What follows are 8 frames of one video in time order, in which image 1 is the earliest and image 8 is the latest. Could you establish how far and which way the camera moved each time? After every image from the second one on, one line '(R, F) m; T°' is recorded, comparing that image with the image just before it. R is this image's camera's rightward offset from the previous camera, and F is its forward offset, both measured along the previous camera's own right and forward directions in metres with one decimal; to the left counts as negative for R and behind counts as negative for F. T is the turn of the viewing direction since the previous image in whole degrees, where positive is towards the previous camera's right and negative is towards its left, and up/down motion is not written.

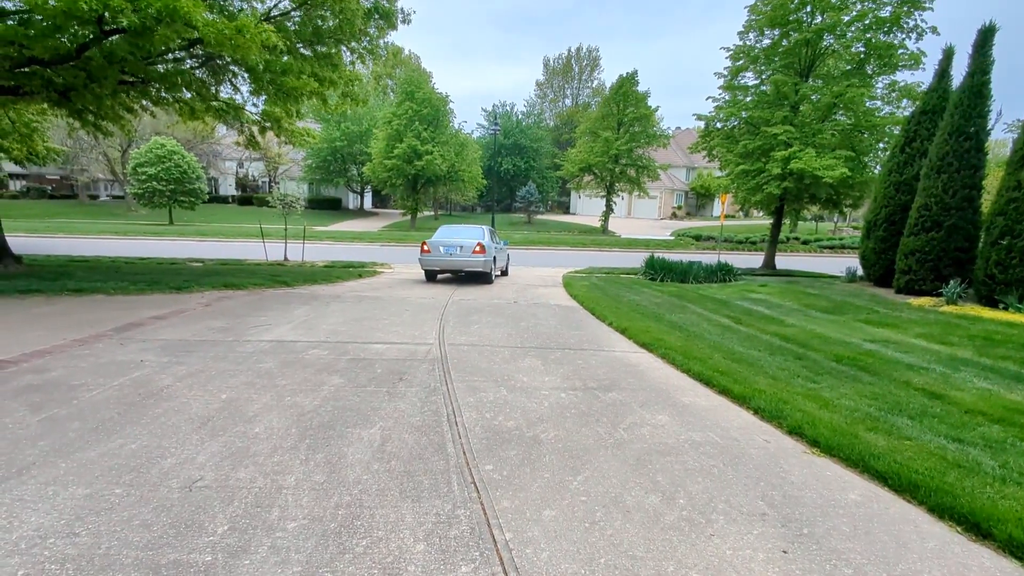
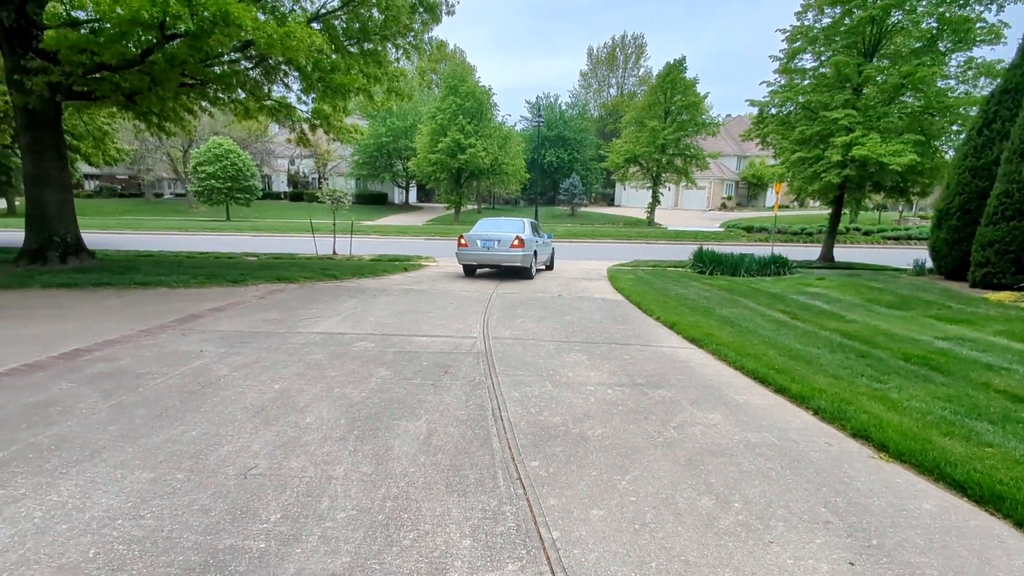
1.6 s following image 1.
(0.0, +0.1) m; -5°
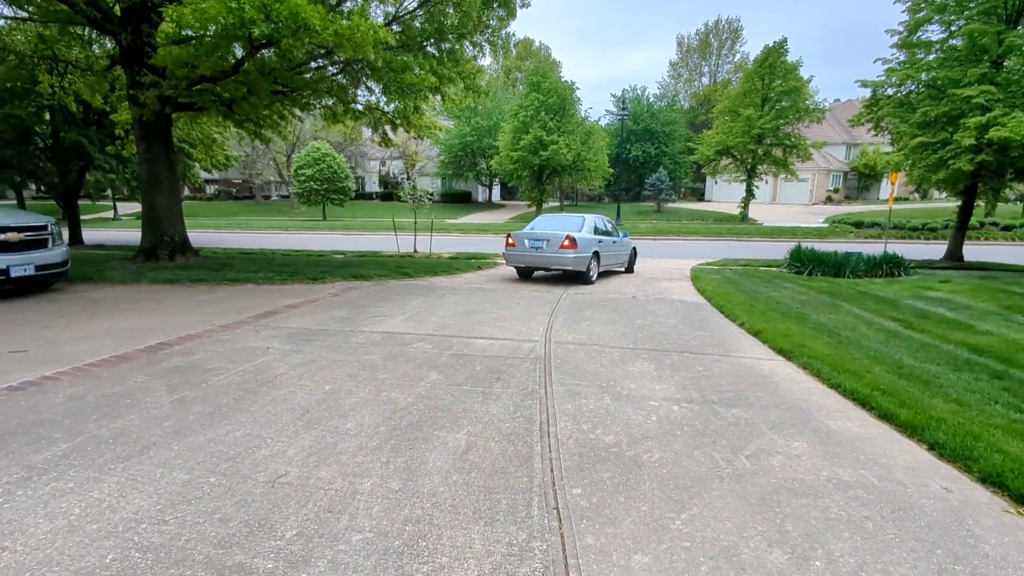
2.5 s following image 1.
(+0.2, +0.3) m; -9°
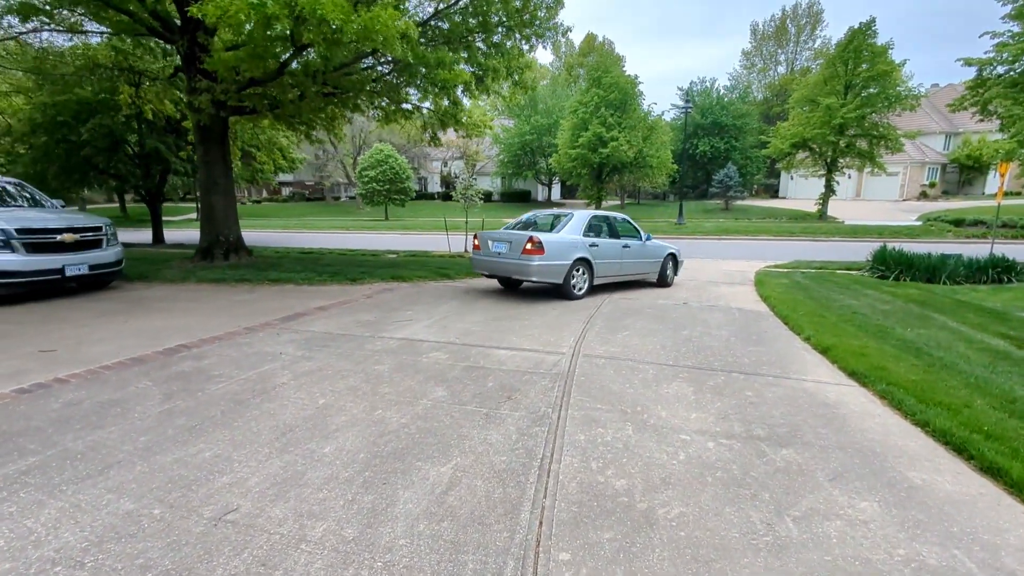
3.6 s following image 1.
(+0.4, +0.5) m; -7°
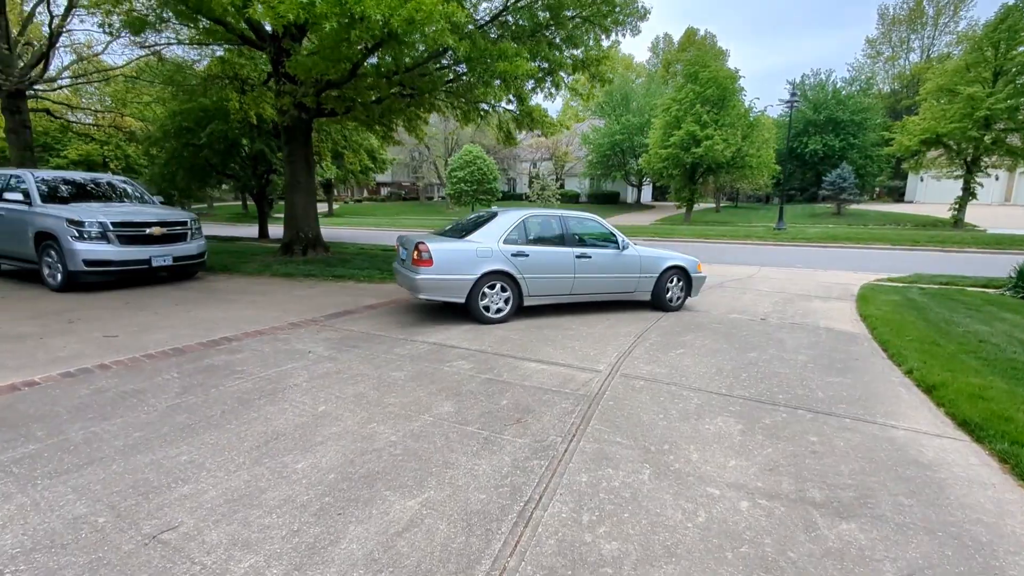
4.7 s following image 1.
(+0.5, +0.5) m; -10°
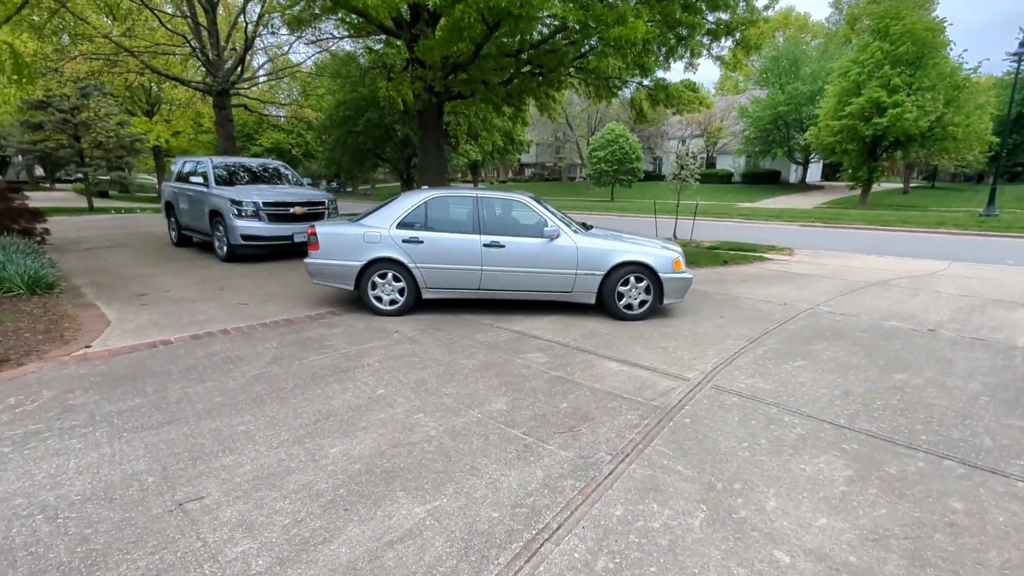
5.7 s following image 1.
(+0.5, +0.4) m; -16°
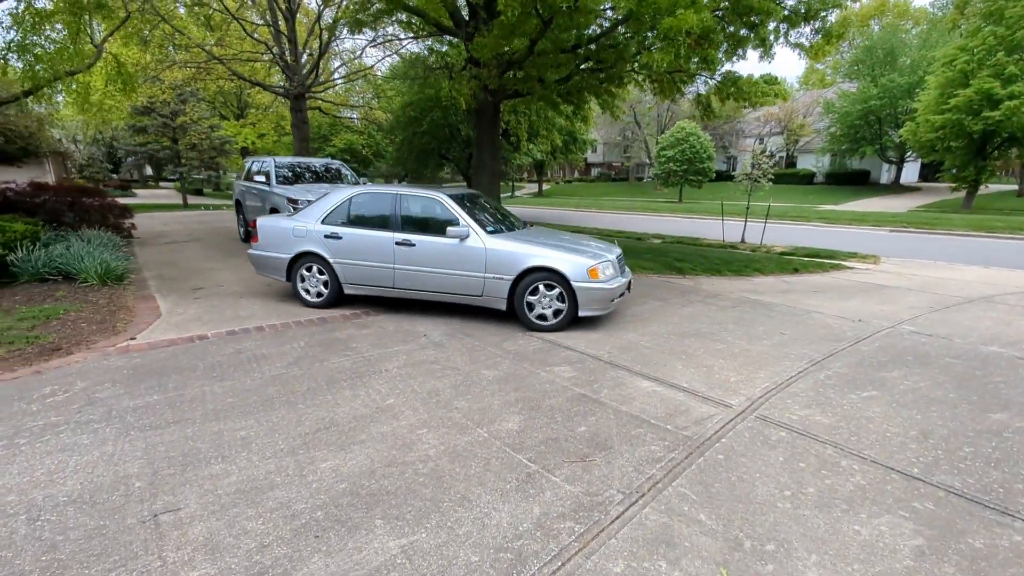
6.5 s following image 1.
(+0.3, +0.3) m; -7°
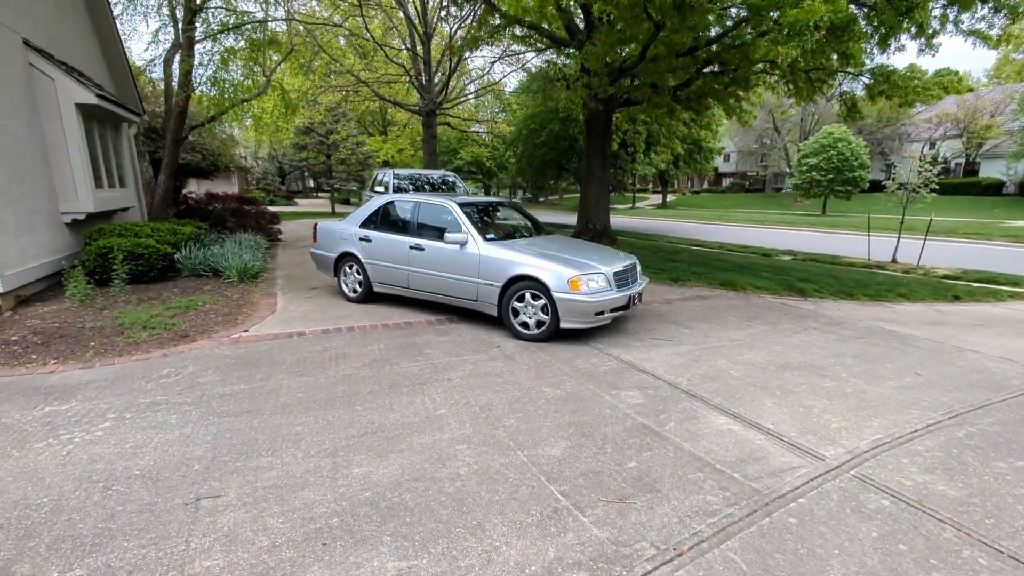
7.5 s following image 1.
(+0.4, +0.2) m; -13°
